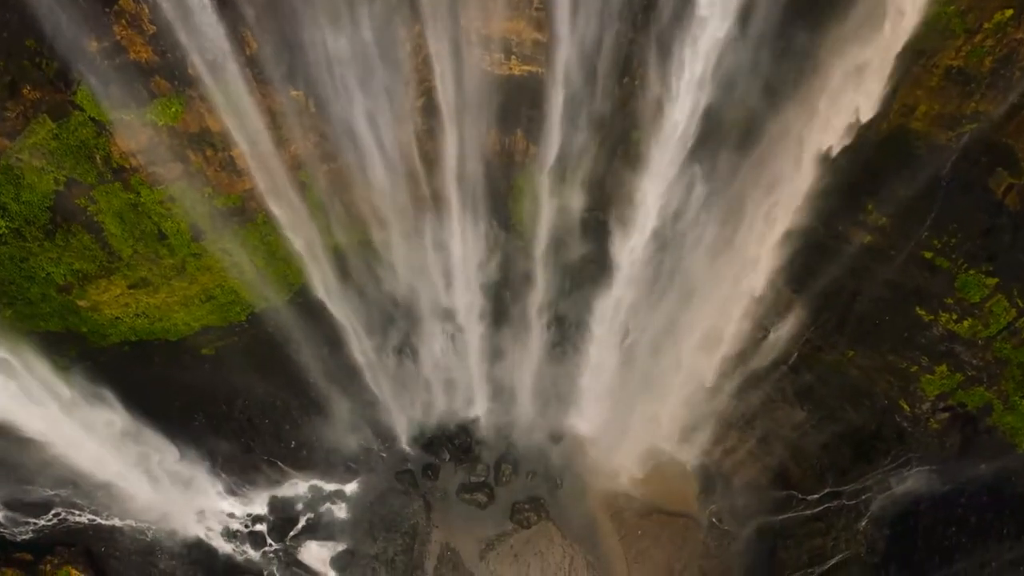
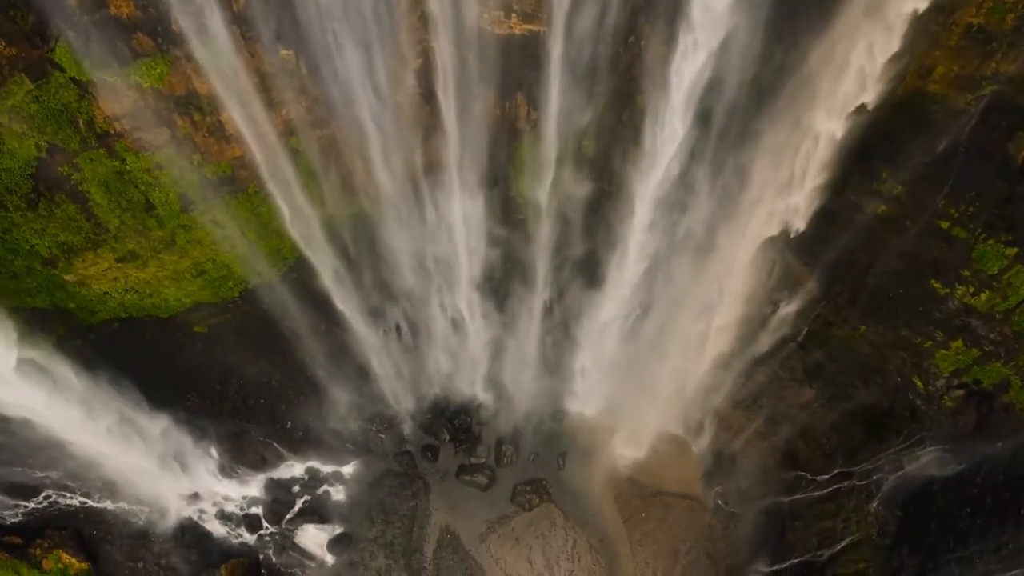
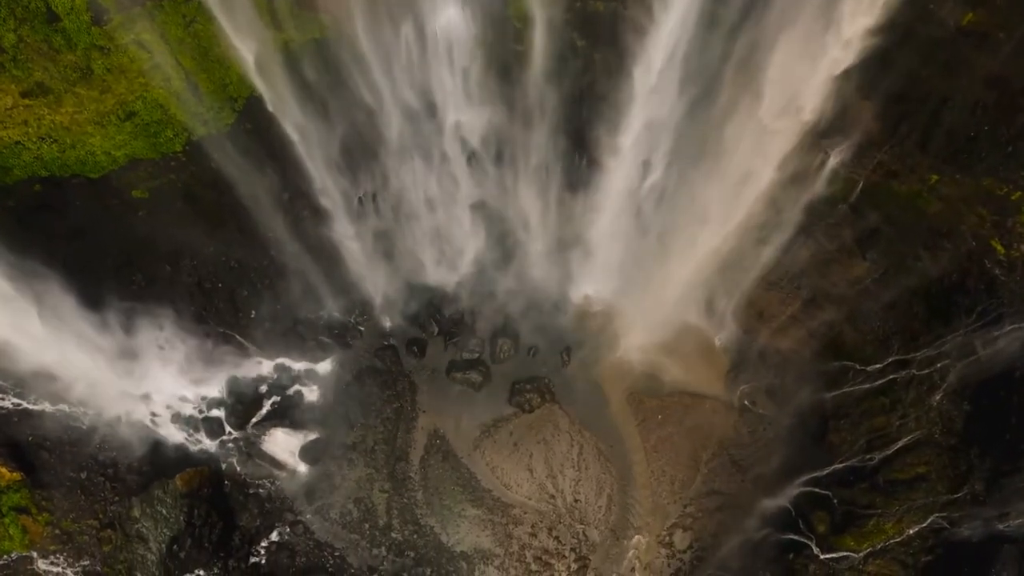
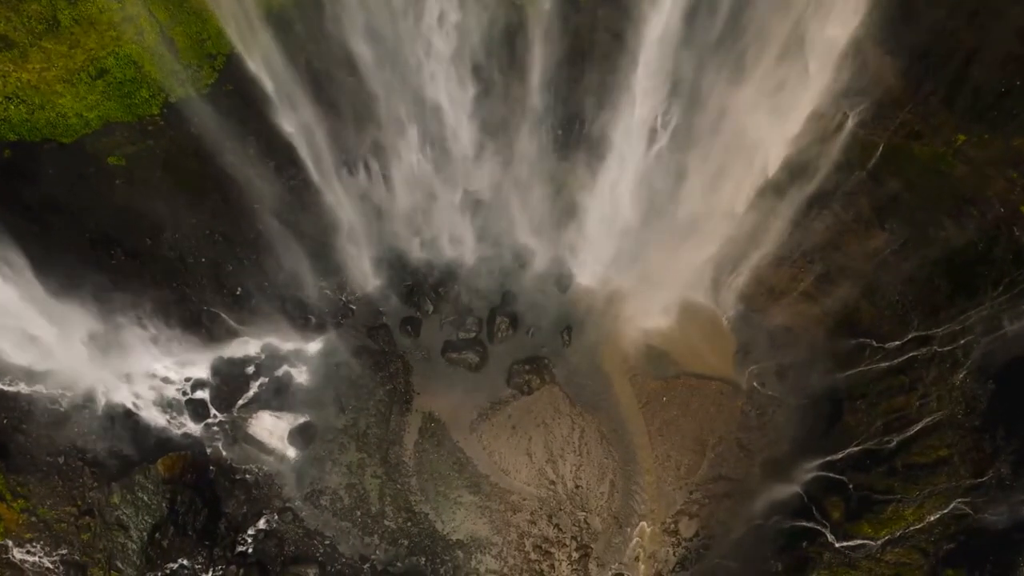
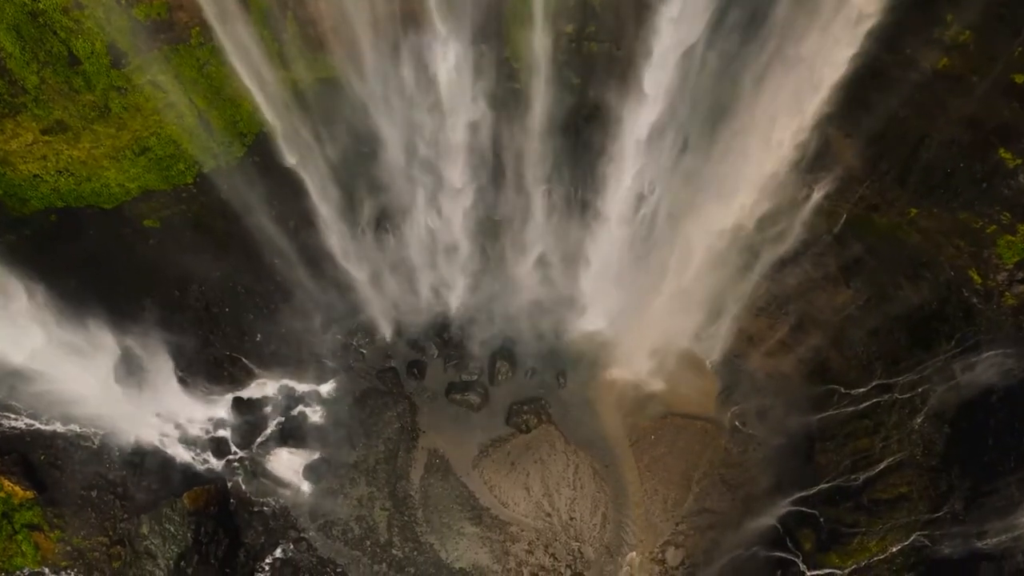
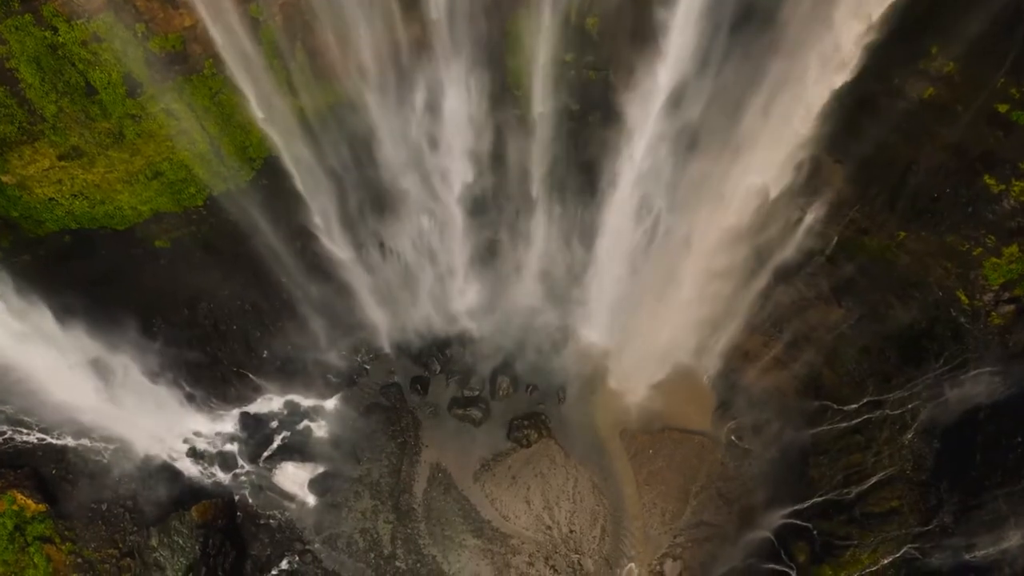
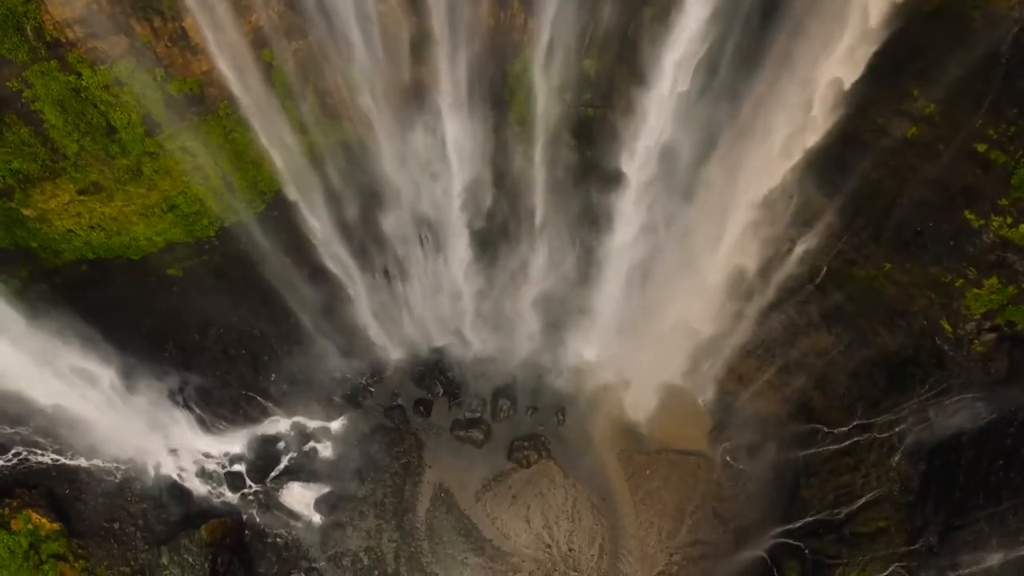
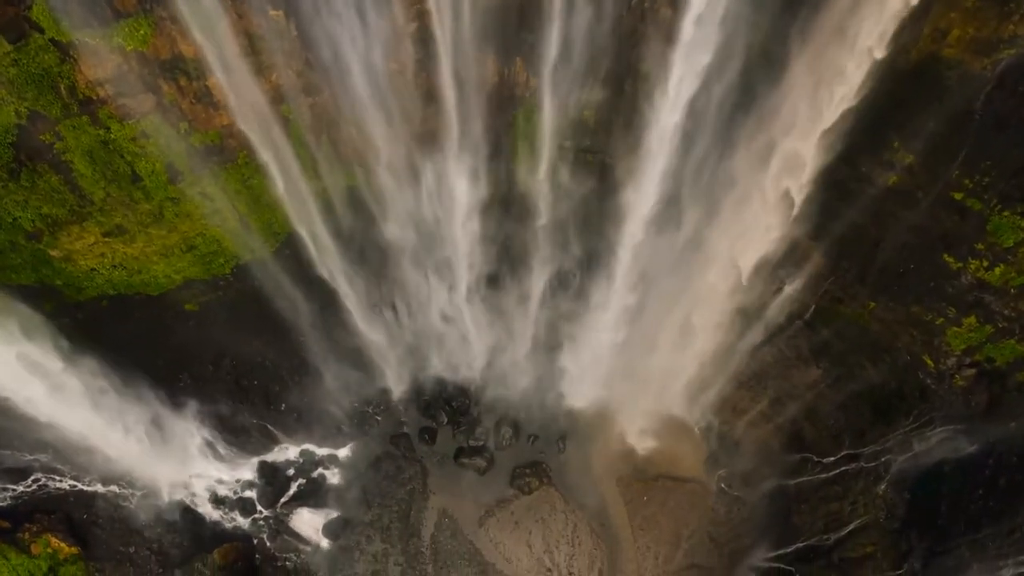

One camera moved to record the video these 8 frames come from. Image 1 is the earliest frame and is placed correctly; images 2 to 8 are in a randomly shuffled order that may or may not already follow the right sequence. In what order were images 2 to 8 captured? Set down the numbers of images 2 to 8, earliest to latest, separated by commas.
2, 8, 7, 6, 5, 3, 4
